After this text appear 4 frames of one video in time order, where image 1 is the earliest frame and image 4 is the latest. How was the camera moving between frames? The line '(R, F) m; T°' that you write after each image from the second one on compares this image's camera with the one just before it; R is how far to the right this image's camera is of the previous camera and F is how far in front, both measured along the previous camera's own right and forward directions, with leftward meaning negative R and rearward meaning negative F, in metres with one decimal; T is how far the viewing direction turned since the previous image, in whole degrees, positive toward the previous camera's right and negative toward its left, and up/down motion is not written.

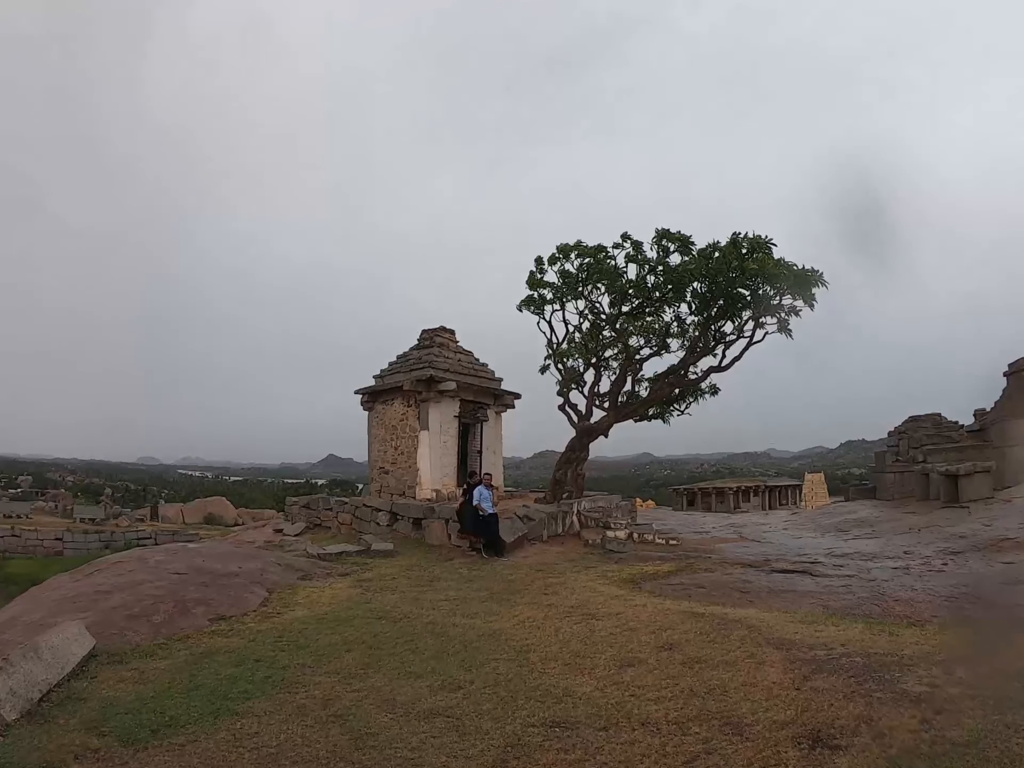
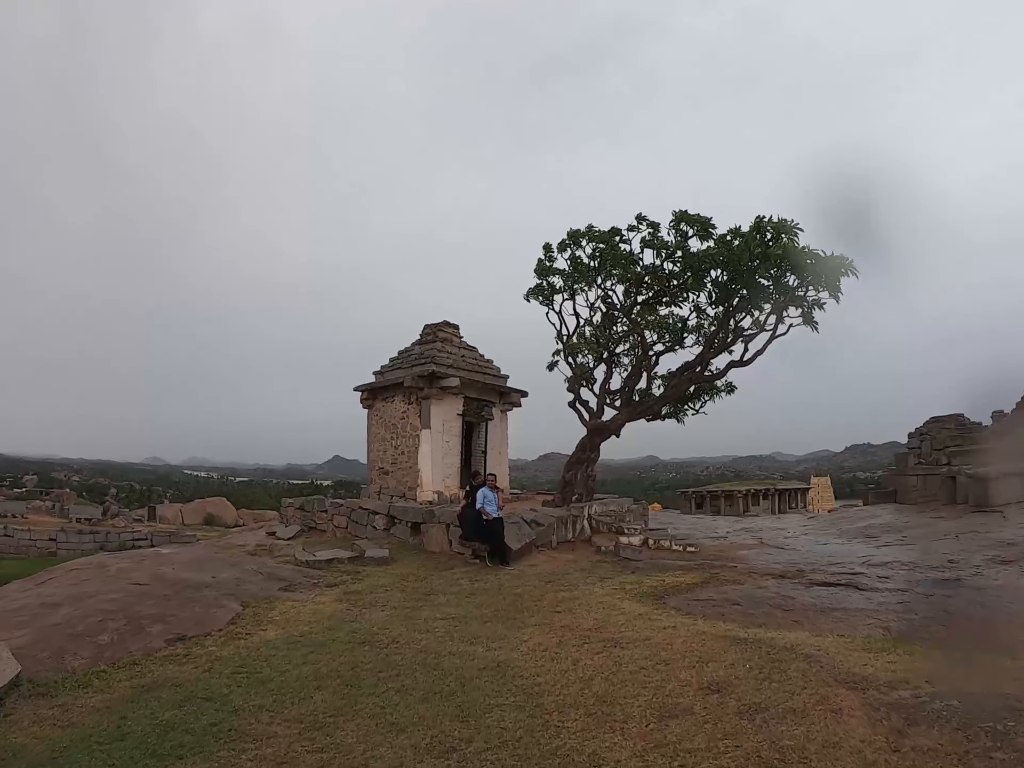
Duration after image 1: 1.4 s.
(0.0, +0.9) m; -1°
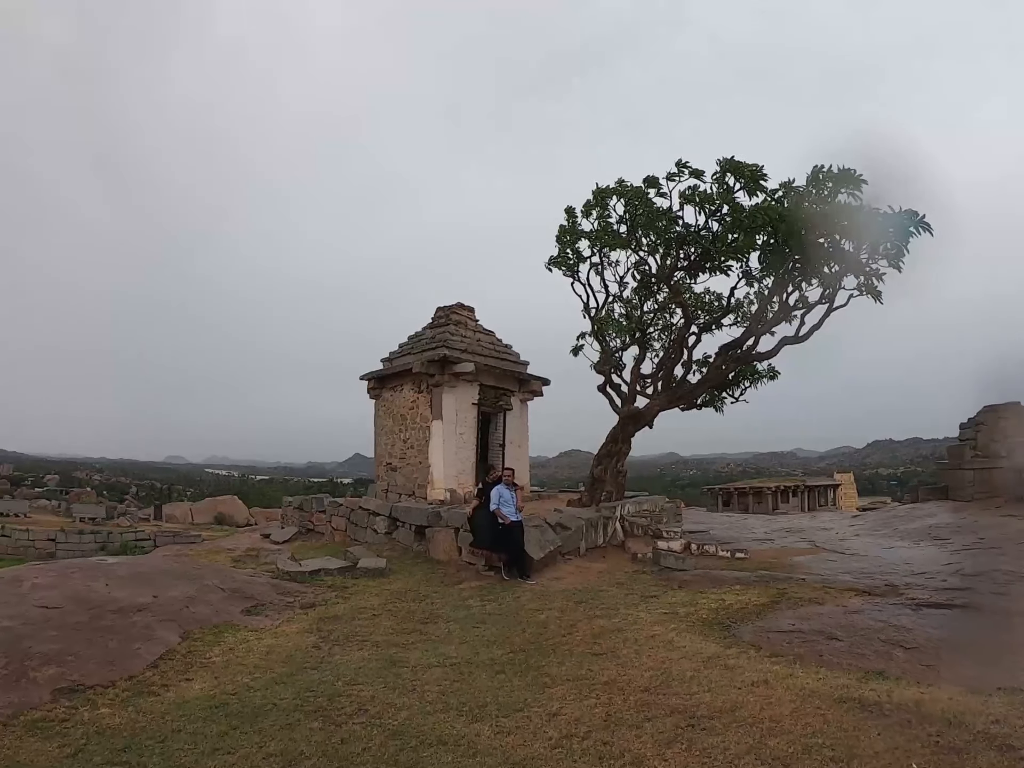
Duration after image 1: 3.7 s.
(0.0, +1.6) m; -2°
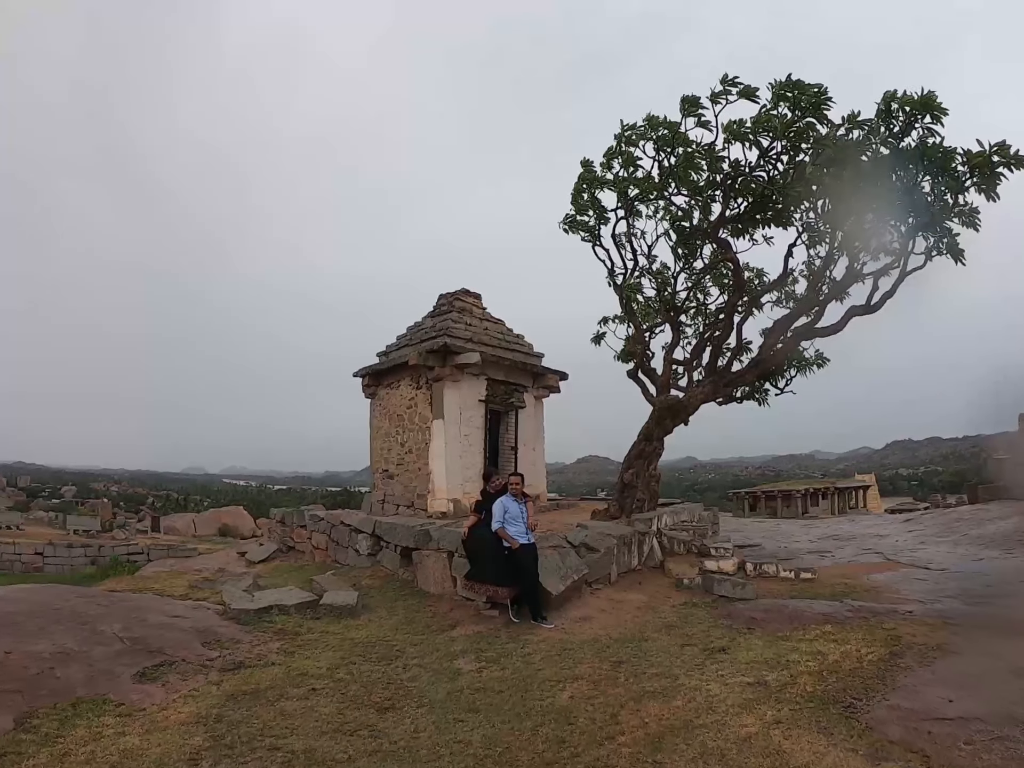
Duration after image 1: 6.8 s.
(+0.1, +1.9) m; -2°
